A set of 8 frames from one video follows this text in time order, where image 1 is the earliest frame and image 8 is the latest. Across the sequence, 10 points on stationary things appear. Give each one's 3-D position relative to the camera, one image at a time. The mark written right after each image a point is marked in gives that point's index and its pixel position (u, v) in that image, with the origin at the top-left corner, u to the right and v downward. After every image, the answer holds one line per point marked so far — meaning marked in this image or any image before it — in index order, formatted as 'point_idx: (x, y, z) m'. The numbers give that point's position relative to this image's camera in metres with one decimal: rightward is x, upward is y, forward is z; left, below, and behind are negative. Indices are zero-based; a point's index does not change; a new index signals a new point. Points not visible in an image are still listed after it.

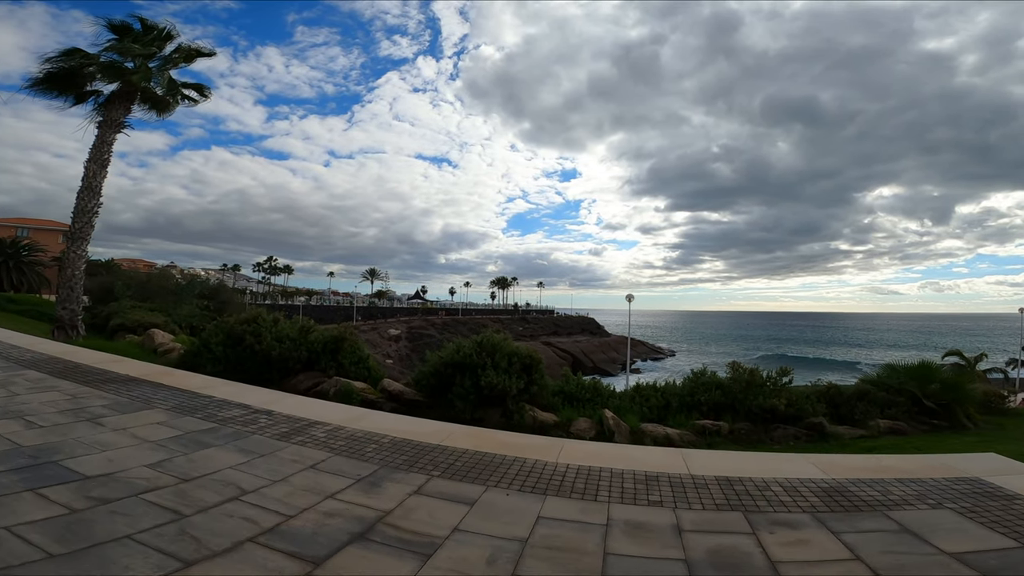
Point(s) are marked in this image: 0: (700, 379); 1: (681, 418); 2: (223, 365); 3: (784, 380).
0: (+4.6, -2.2, +13.4) m
1: (+3.8, -2.7, +12.0) m
2: (-6.0, -1.6, +11.1) m
3: (+7.0, -2.2, +13.7) m
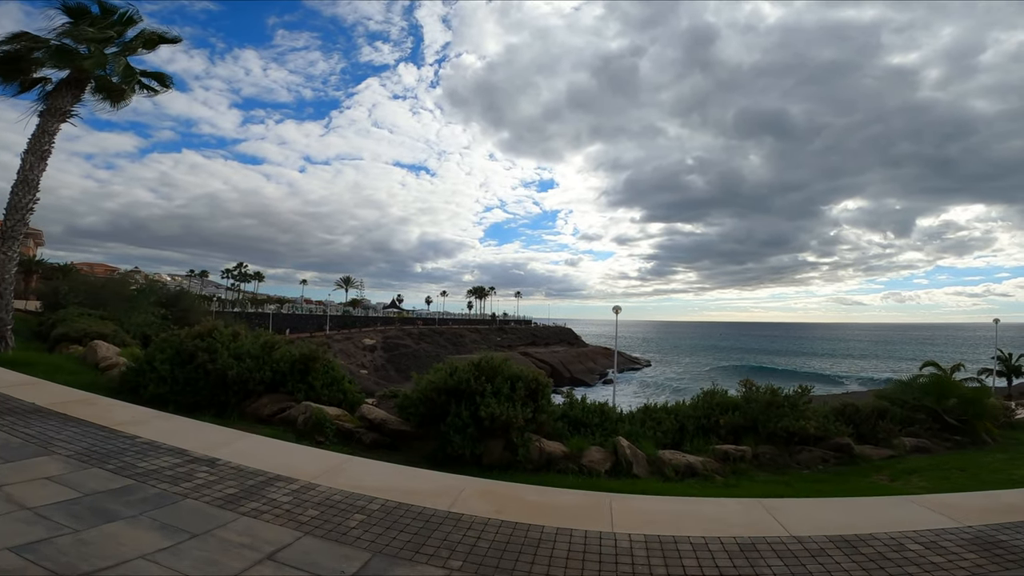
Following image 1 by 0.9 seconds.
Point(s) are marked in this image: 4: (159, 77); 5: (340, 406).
0: (+4.5, -2.4, +12.2) m
1: (+3.8, -2.9, +10.8) m
2: (-5.9, -1.7, +9.4) m
3: (+6.8, -2.4, +12.6) m
4: (-11.7, +6.9, +18.3) m
5: (-2.9, -2.0, +9.3) m
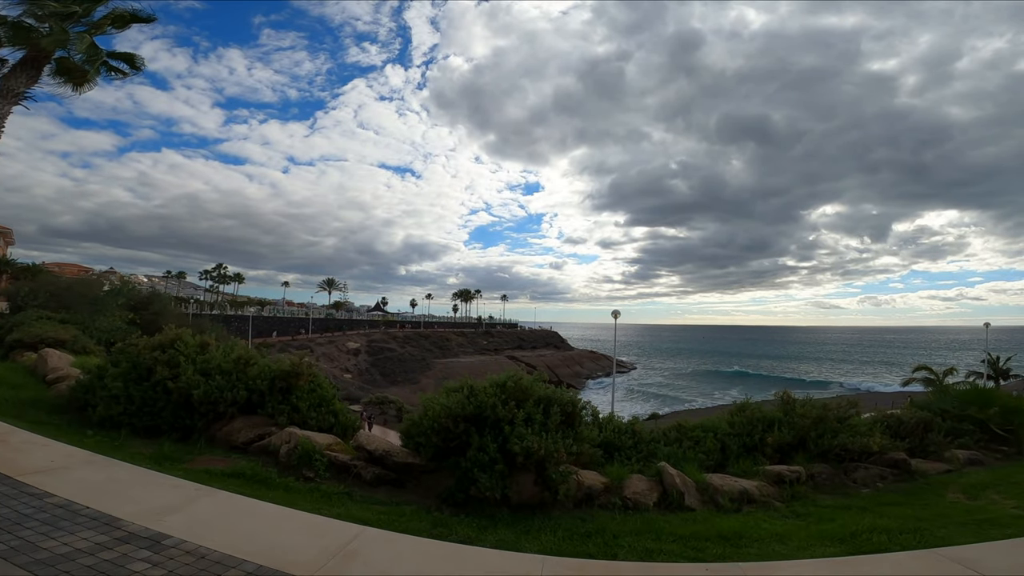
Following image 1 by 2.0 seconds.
0: (+4.8, -2.4, +11.0) m
1: (+4.1, -2.9, +9.5) m
2: (-5.6, -1.7, +7.9) m
3: (+7.1, -2.4, +11.5) m
4: (-11.6, +6.9, +16.7) m
5: (-2.6, -2.0, +7.8) m
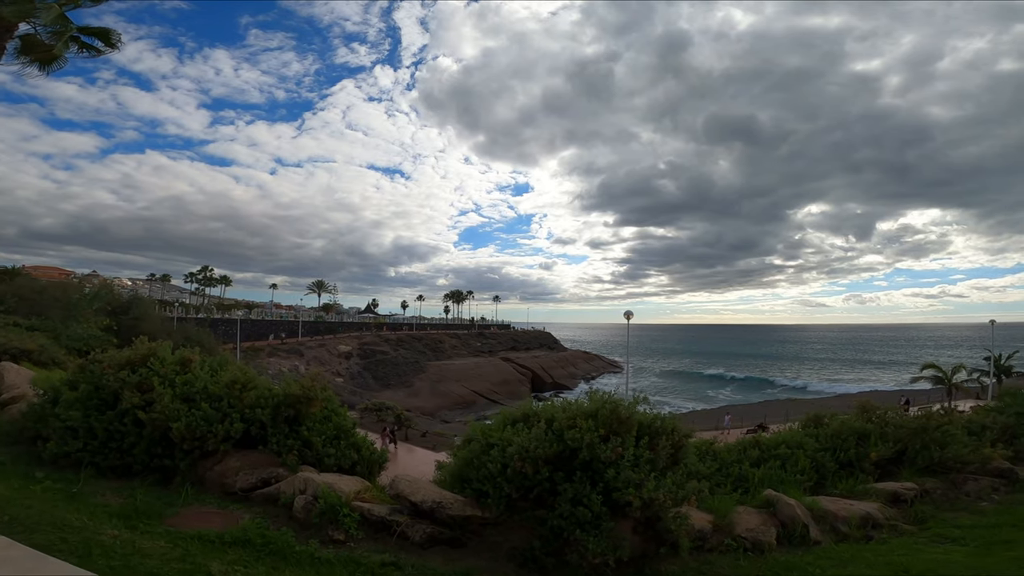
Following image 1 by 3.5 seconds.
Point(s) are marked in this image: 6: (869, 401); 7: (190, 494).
0: (+5.6, -2.4, +9.5) m
1: (+4.9, -2.9, +8.0) m
2: (-4.8, -1.7, +6.2) m
3: (+7.8, -2.4, +10.0) m
4: (-11.0, +6.8, +14.9) m
5: (-1.7, -2.0, +6.2) m
6: (+6.7, -2.1, +10.4) m
7: (-3.2, -2.1, +5.6) m
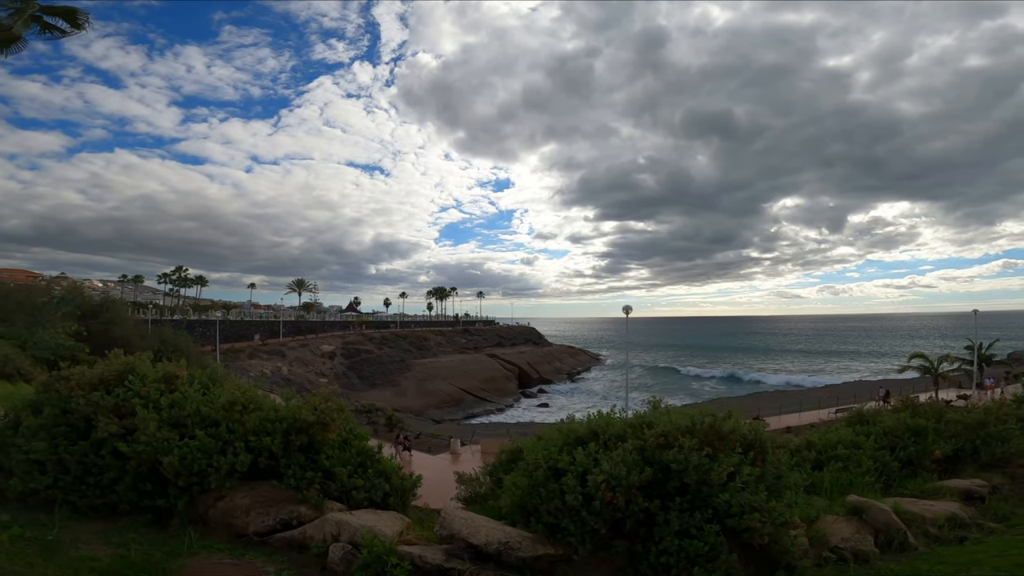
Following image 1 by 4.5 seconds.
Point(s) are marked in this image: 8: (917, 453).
0: (+6.0, -2.2, +8.8) m
1: (+5.4, -2.7, +7.3) m
2: (-4.2, -1.8, +5.3) m
3: (+8.3, -2.2, +9.4) m
4: (-10.9, +6.8, +13.7) m
5: (-1.2, -2.0, +5.3) m
6: (+7.1, -2.0, +9.8) m
7: (-2.6, -2.1, +4.7) m
8: (+6.0, -2.6, +8.2) m
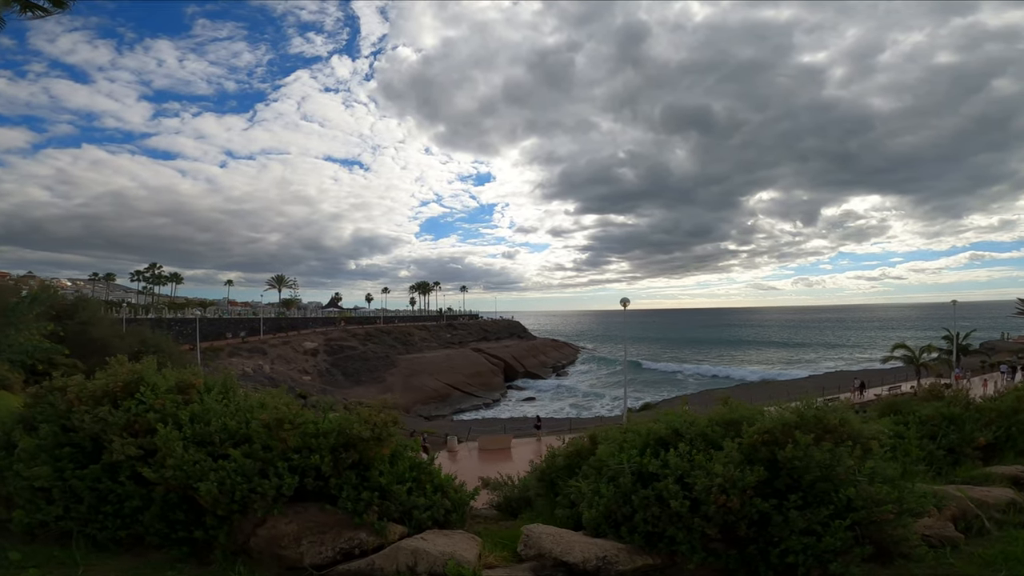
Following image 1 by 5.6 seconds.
0: (+6.5, -2.1, +8.7) m
1: (+5.9, -2.7, +7.3) m
2: (-3.7, -1.8, +4.9) m
3: (+8.7, -2.1, +9.4) m
4: (-10.6, +6.7, +12.9) m
5: (-0.6, -2.0, +5.0) m
6: (+7.5, -1.8, +9.8) m
7: (-2.1, -2.1, +4.3) m
8: (+6.5, -2.5, +8.2) m
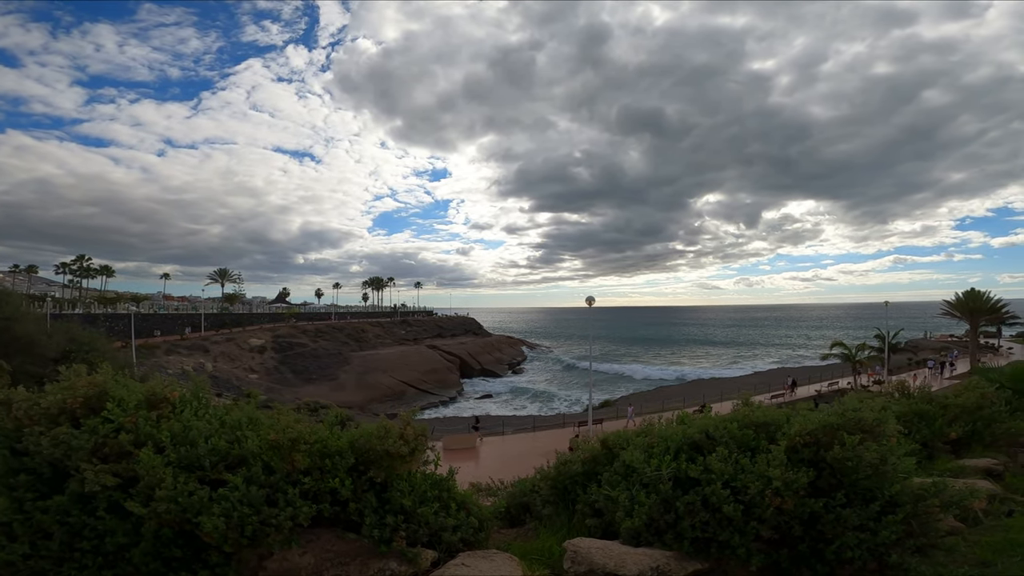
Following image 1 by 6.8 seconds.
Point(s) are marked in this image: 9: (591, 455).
0: (+6.3, -2.2, +9.0) m
1: (+5.9, -2.7, +7.5) m
2: (-3.4, -1.8, +4.3) m
3: (+8.5, -2.1, +9.9) m
4: (-11.0, +6.9, +11.7) m
5: (-0.4, -2.0, +4.7) m
6: (+7.3, -1.9, +10.1) m
7: (-1.8, -2.1, +3.9) m
8: (+6.4, -2.5, +8.4) m
9: (+0.9, -1.9, +6.5) m
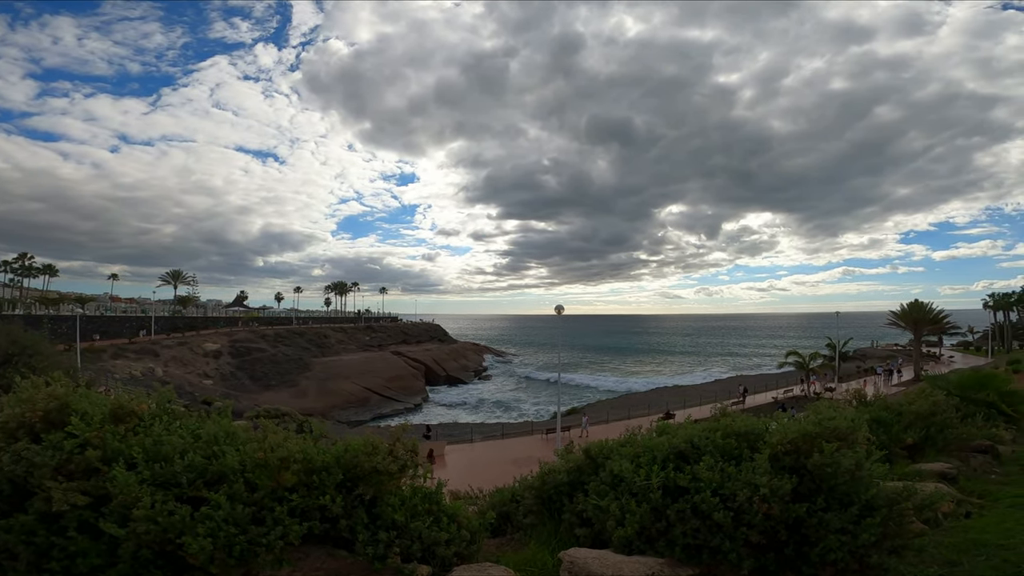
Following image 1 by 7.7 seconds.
0: (+6.0, -2.4, +9.3) m
1: (+5.7, -2.9, +7.8) m
2: (-3.4, -1.8, +4.0) m
3: (+8.2, -2.4, +10.3) m
4: (-11.3, +6.9, +11.1) m
5: (-0.4, -2.1, +4.6) m
6: (+7.0, -2.1, +10.5) m
7: (-1.7, -2.2, +3.7) m
8: (+6.2, -2.7, +8.8) m
9: (+0.8, -2.0, +6.5) m
